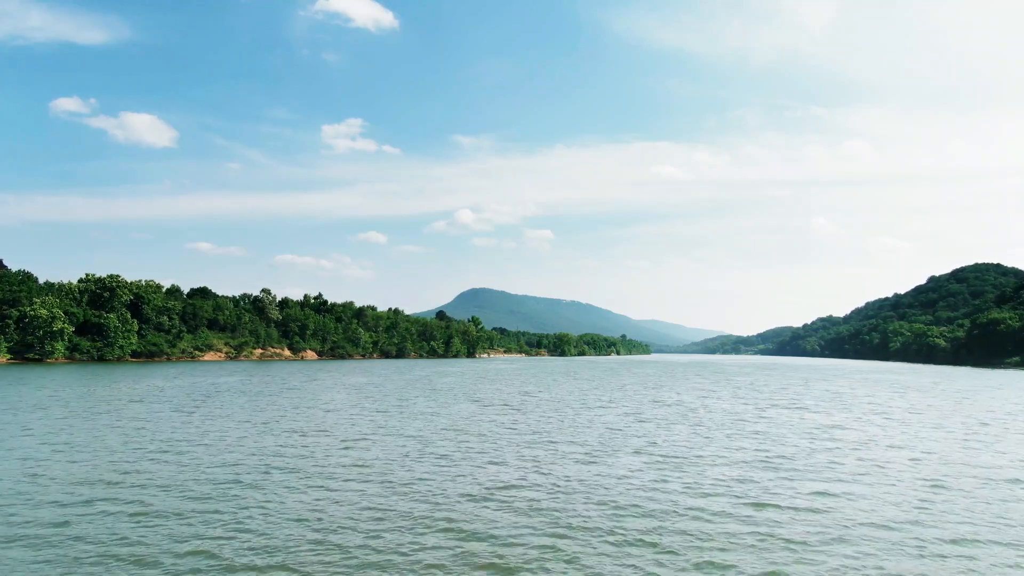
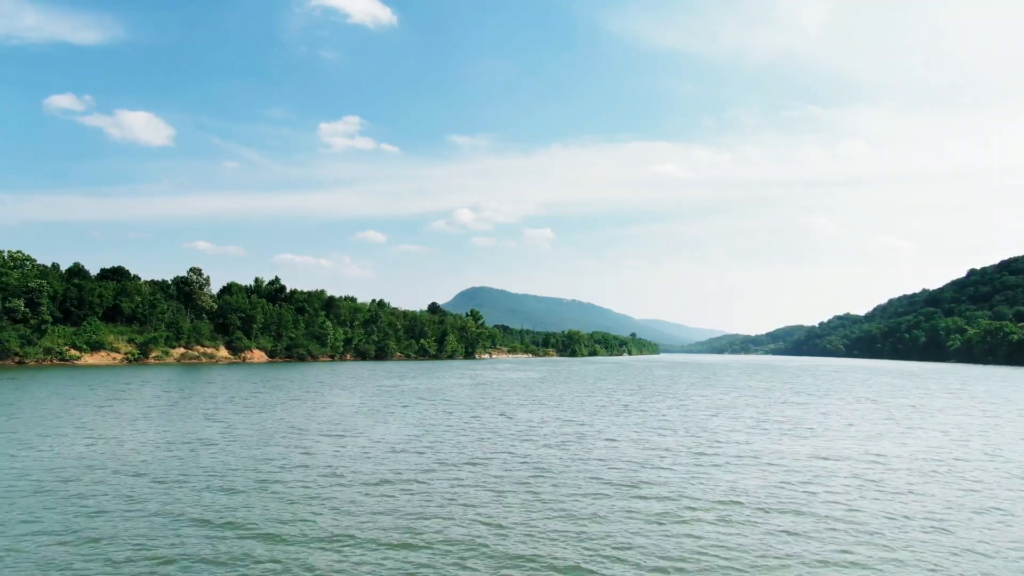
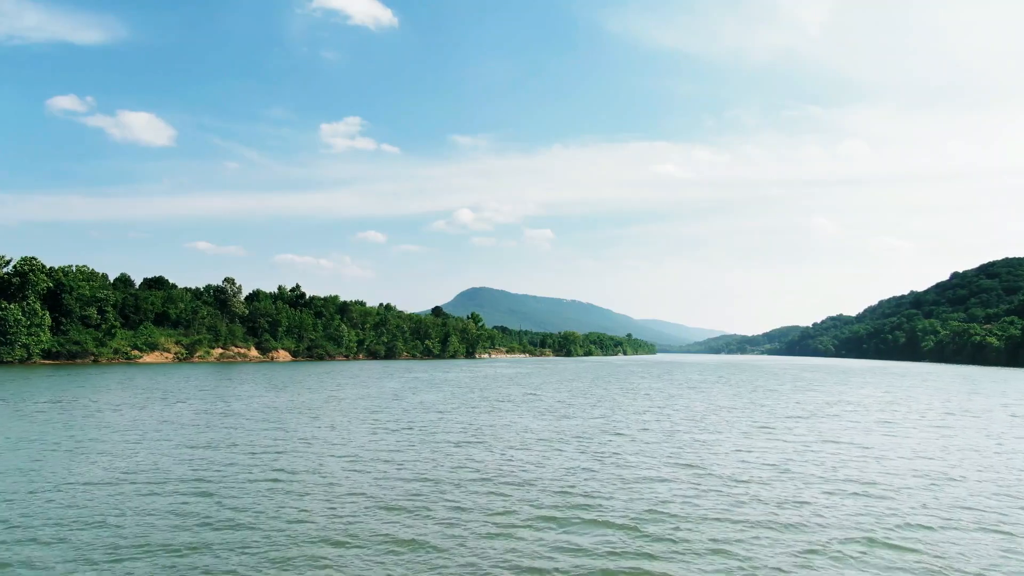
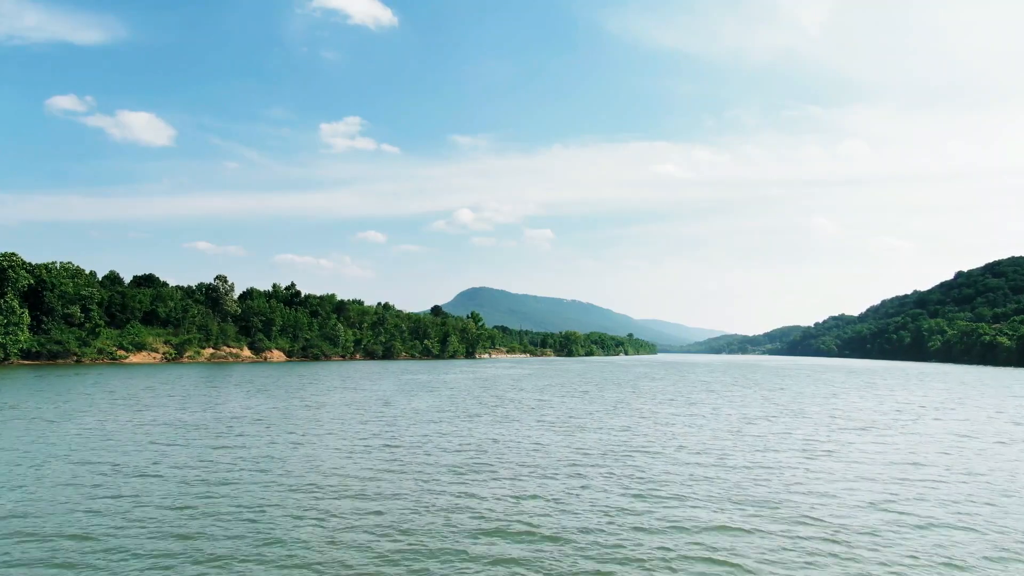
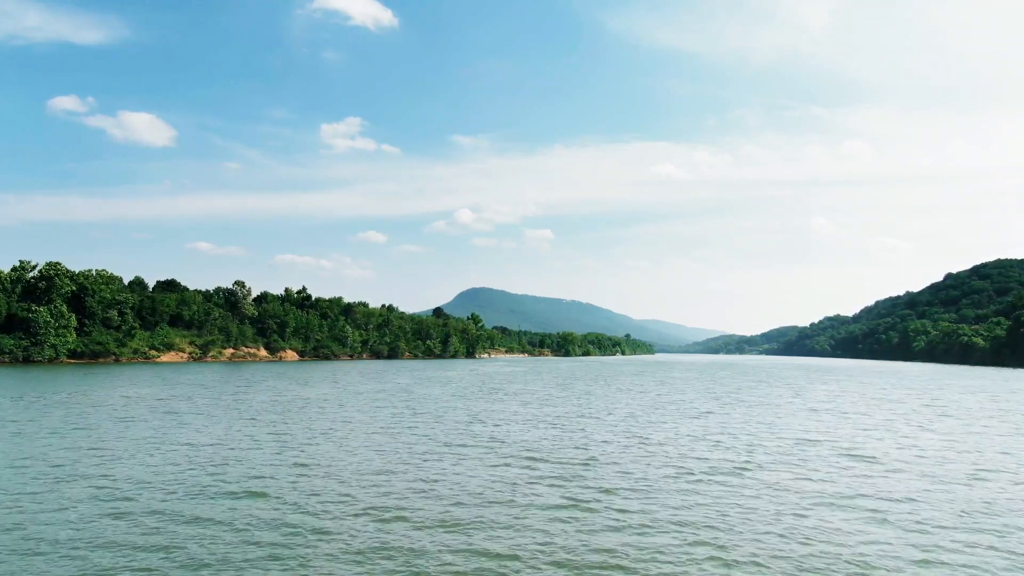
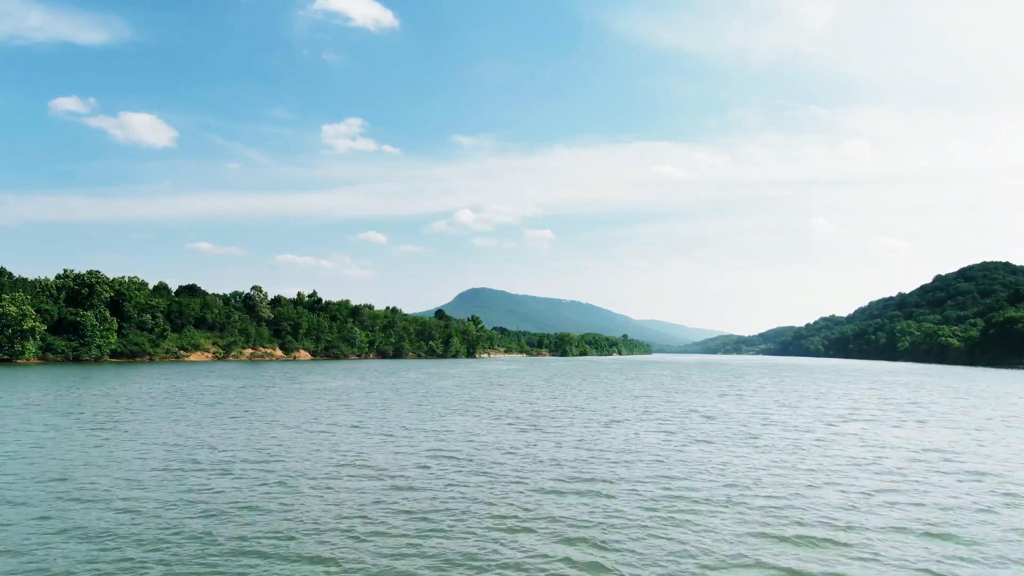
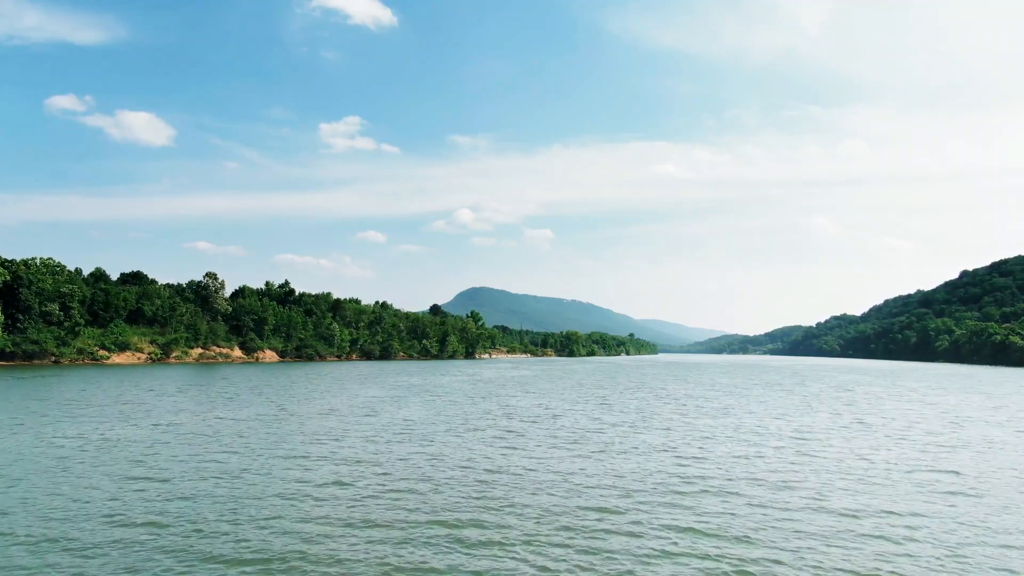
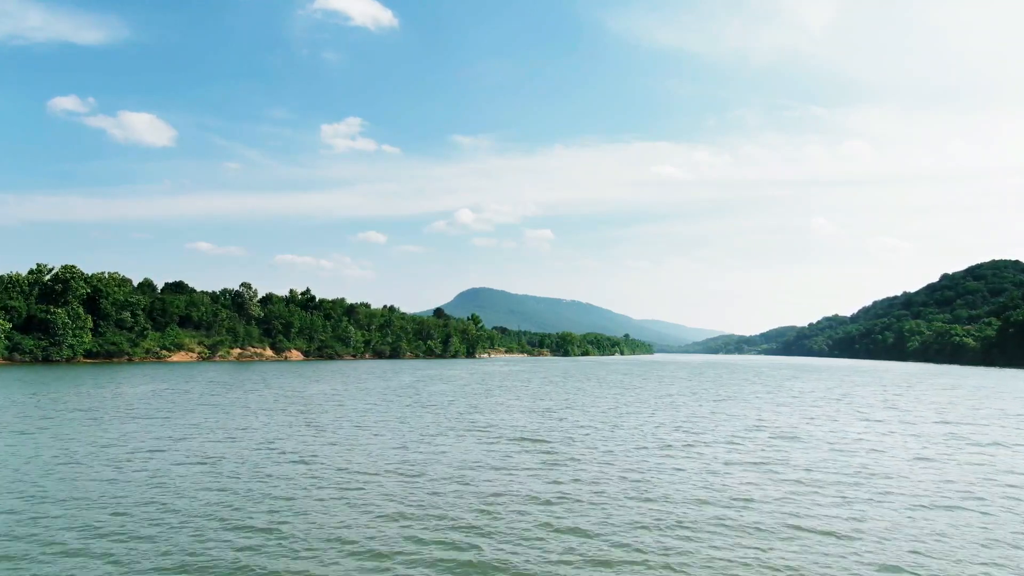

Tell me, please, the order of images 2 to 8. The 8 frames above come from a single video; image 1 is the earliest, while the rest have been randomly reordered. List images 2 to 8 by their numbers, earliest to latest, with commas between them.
6, 8, 5, 3, 4, 7, 2
